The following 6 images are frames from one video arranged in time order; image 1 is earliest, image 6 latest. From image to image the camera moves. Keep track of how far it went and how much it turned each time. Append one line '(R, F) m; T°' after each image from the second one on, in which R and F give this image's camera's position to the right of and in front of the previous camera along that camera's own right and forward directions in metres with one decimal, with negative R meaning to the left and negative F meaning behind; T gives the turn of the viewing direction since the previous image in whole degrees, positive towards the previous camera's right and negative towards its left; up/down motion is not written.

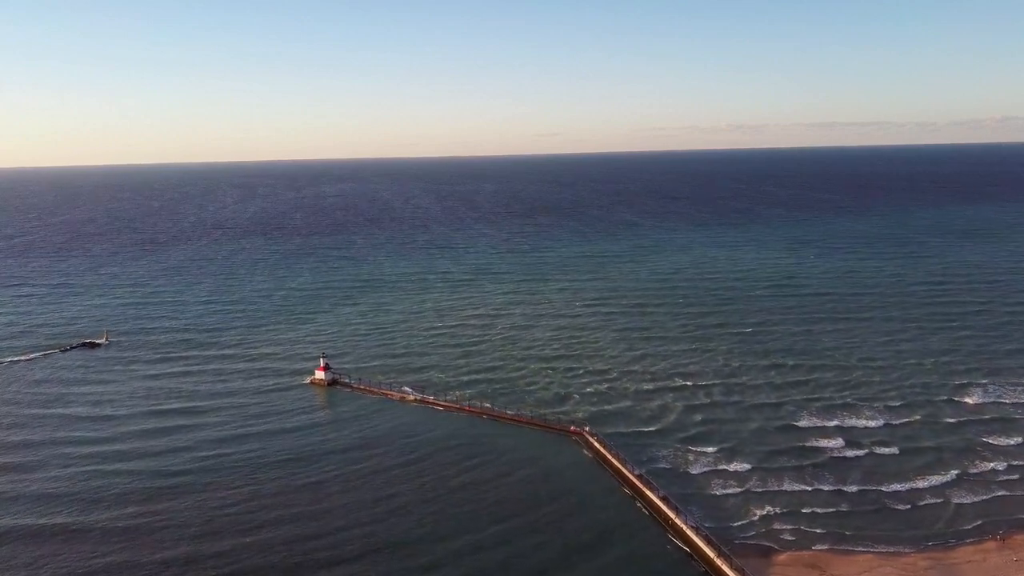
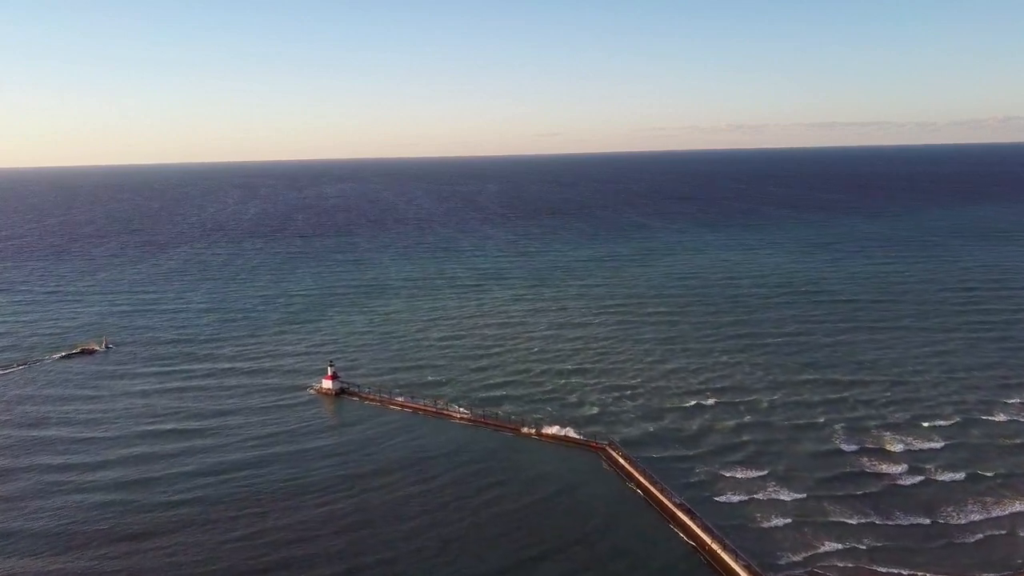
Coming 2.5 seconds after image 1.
(-1.6, +2.9) m; 0°
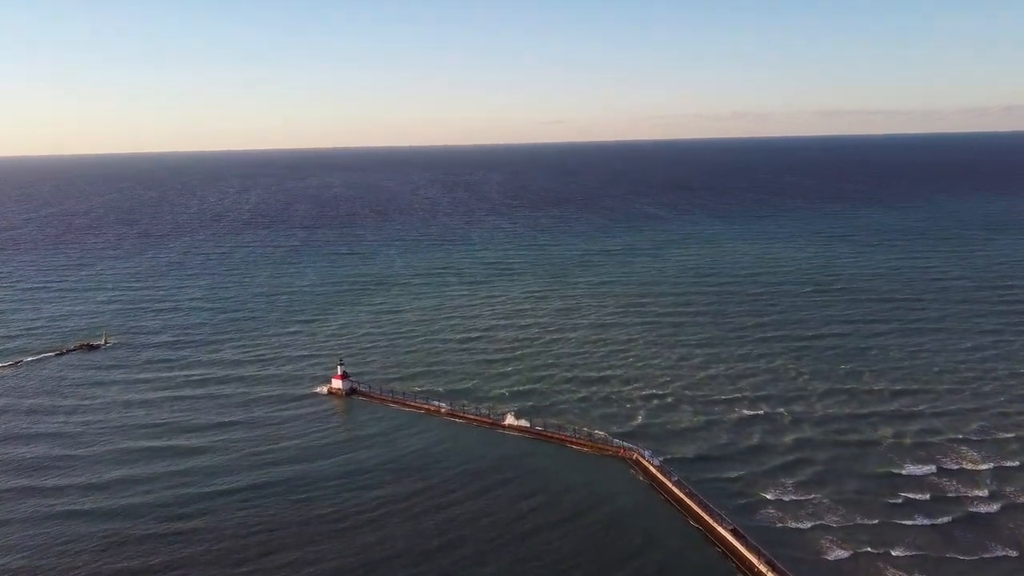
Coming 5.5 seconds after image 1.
(-1.7, +3.7) m; 0°
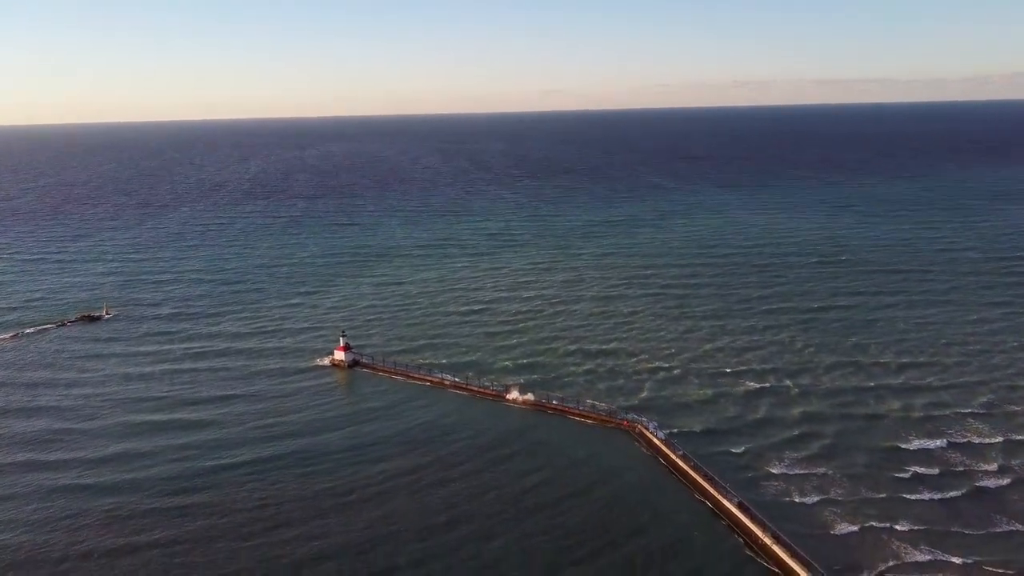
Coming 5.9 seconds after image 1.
(-0.2, +0.6) m; 0°
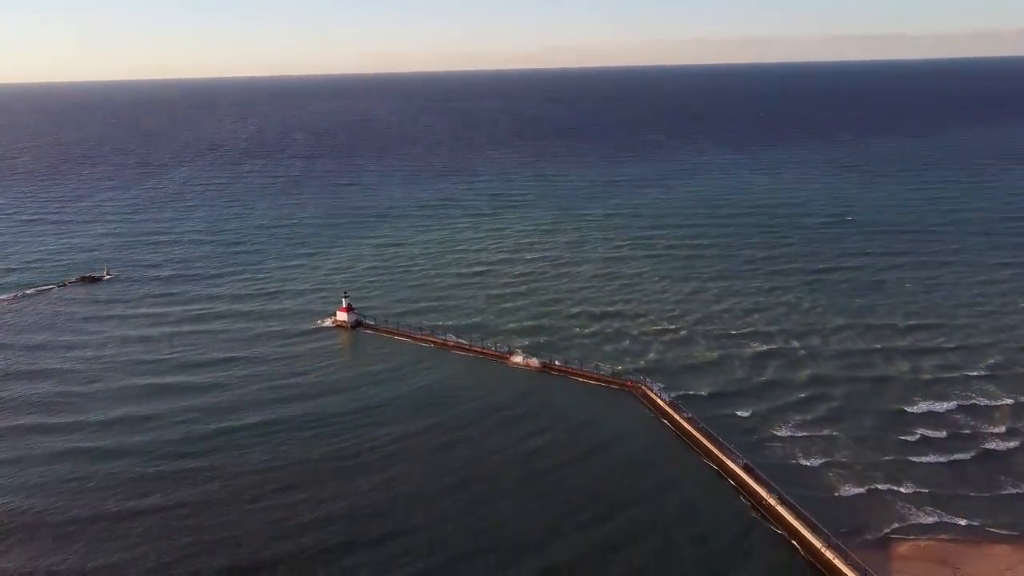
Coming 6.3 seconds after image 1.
(-0.2, +0.7) m; 0°
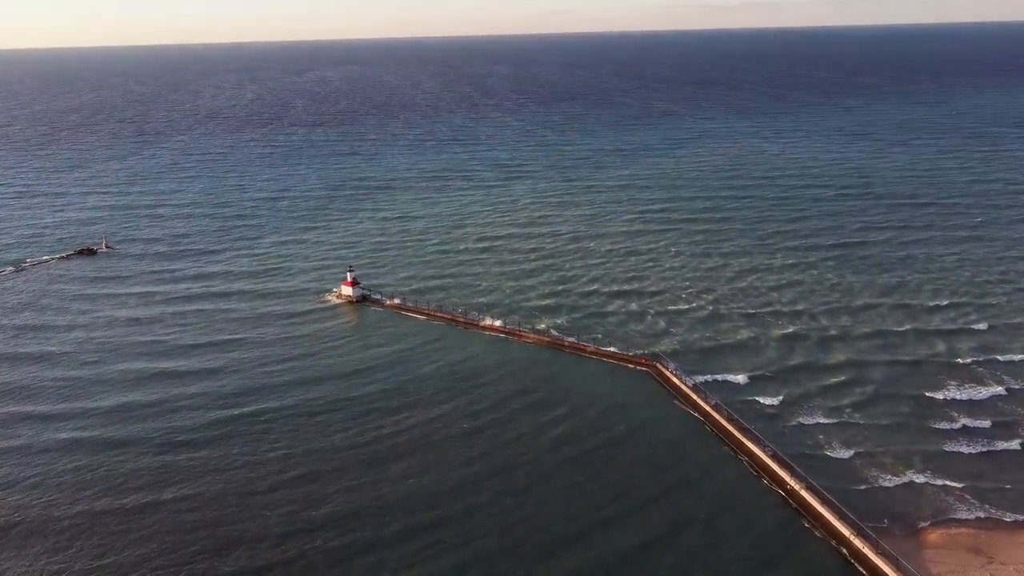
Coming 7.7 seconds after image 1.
(-0.9, +1.8) m; 0°
